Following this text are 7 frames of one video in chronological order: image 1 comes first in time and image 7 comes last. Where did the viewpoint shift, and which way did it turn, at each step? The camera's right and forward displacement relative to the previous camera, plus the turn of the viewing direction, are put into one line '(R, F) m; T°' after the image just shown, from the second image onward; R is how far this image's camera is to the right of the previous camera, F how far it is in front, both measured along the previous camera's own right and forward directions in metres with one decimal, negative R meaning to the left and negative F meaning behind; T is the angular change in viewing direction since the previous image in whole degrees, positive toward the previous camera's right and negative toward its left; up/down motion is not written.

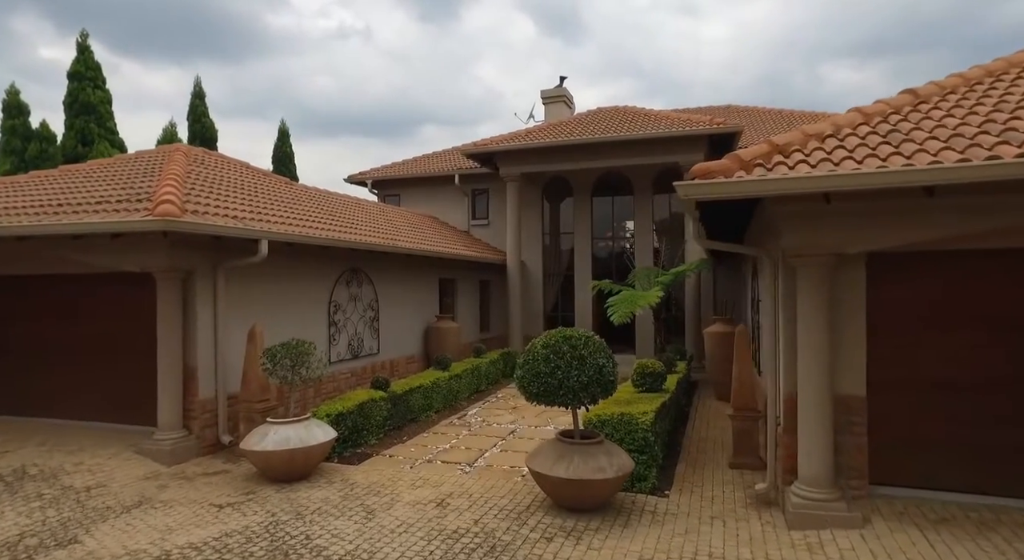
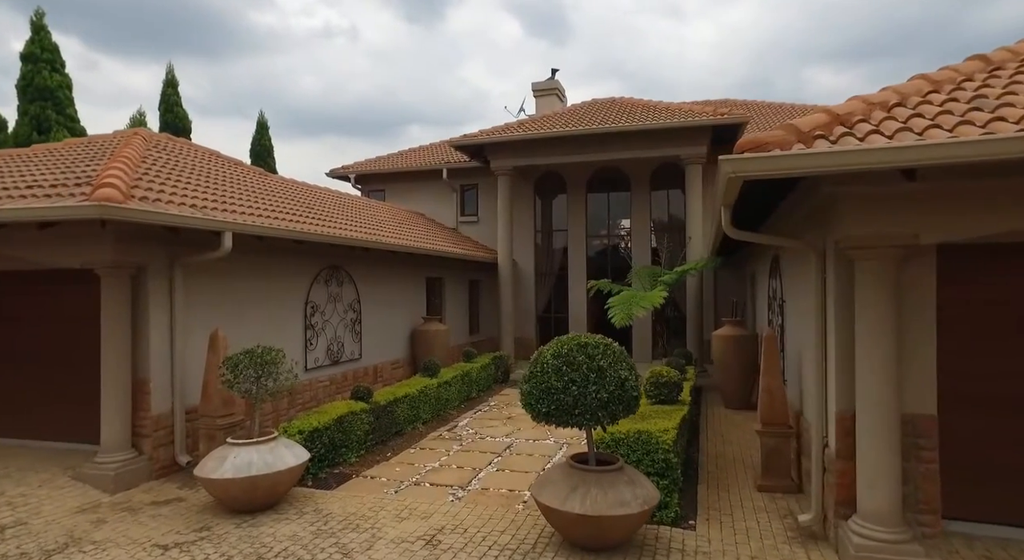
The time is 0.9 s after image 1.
(-0.1, +0.8) m; +1°
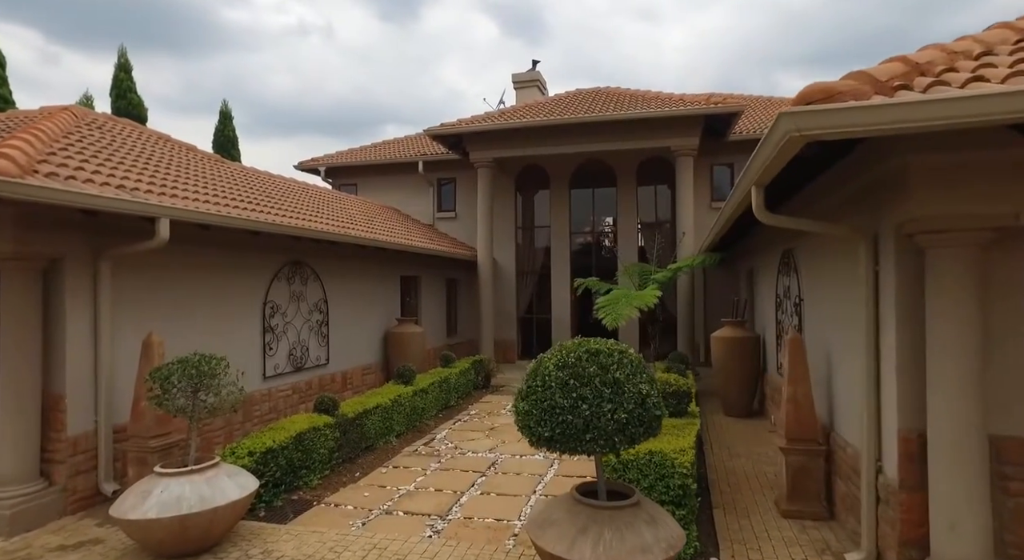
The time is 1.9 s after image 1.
(-0.1, +0.9) m; +2°
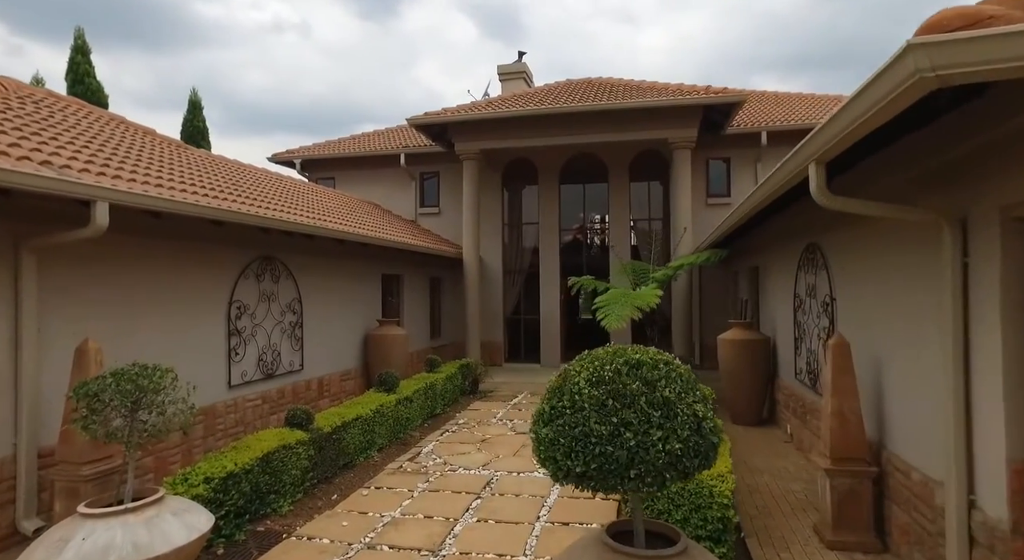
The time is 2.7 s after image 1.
(-0.2, +0.8) m; +2°
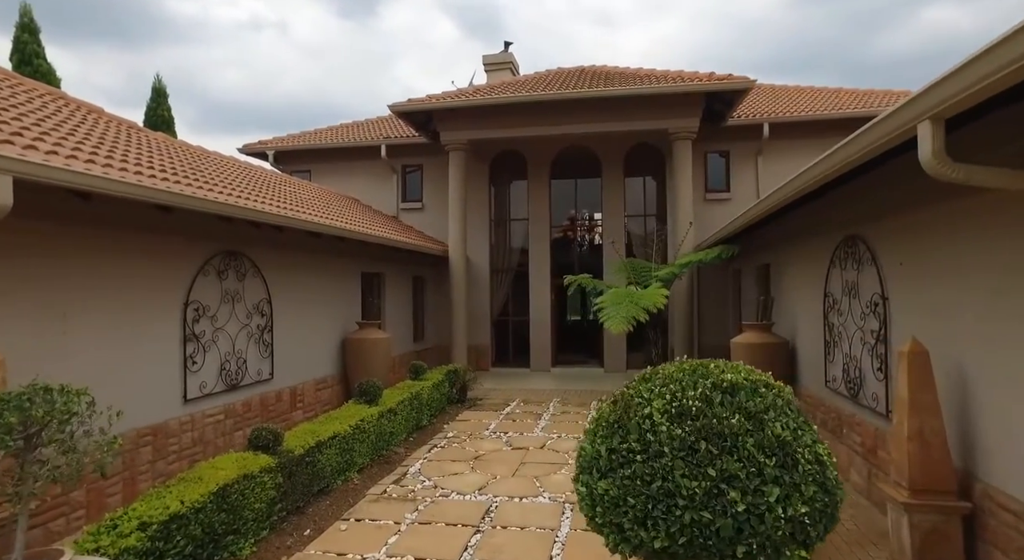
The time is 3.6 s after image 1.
(-0.2, +0.9) m; +2°
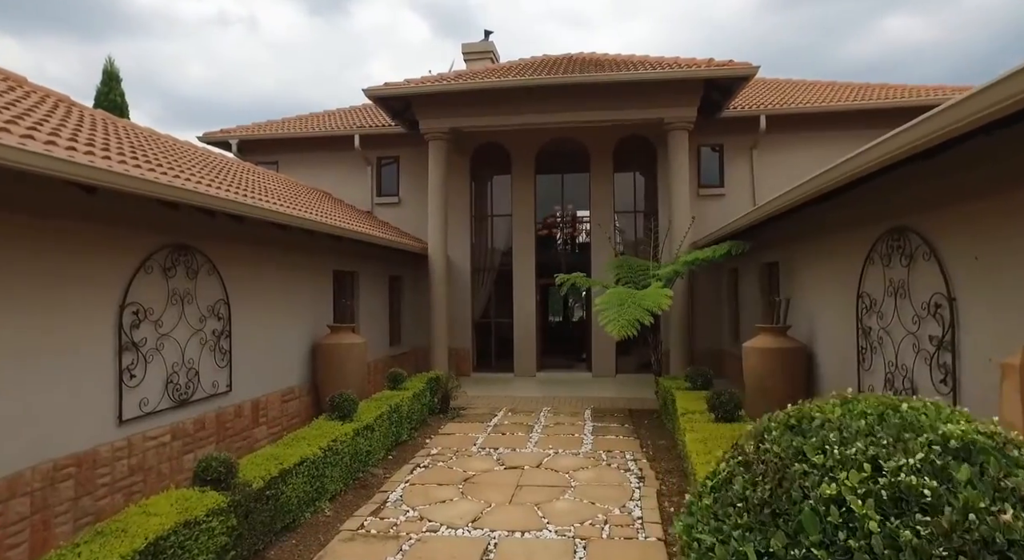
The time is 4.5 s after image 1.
(-0.2, +0.9) m; +3°
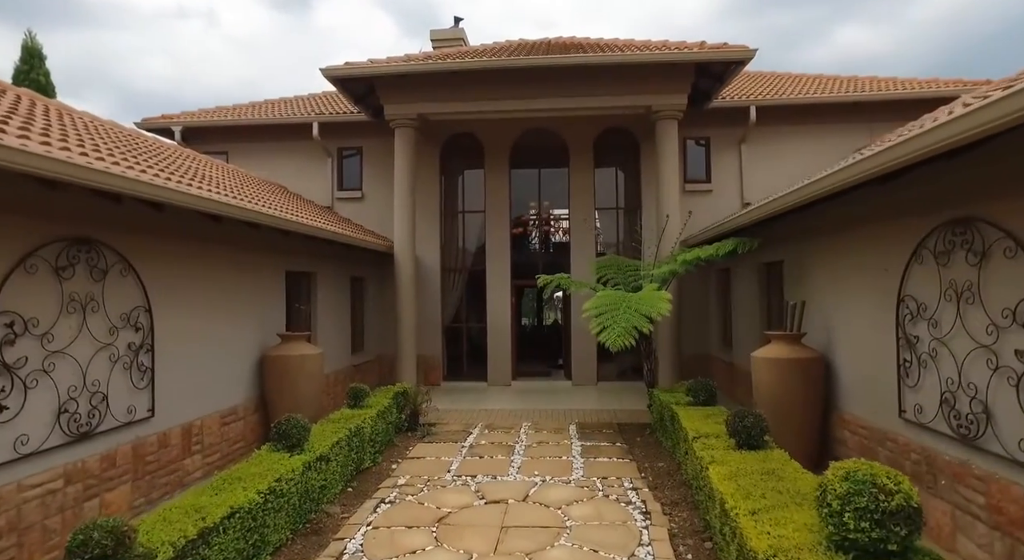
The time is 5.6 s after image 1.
(-0.2, +1.0) m; +3°
